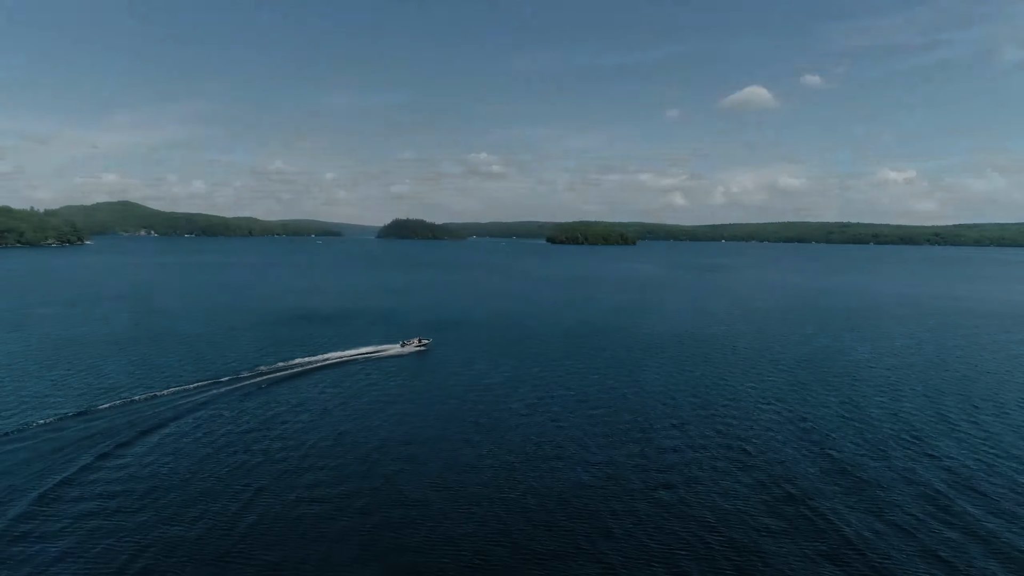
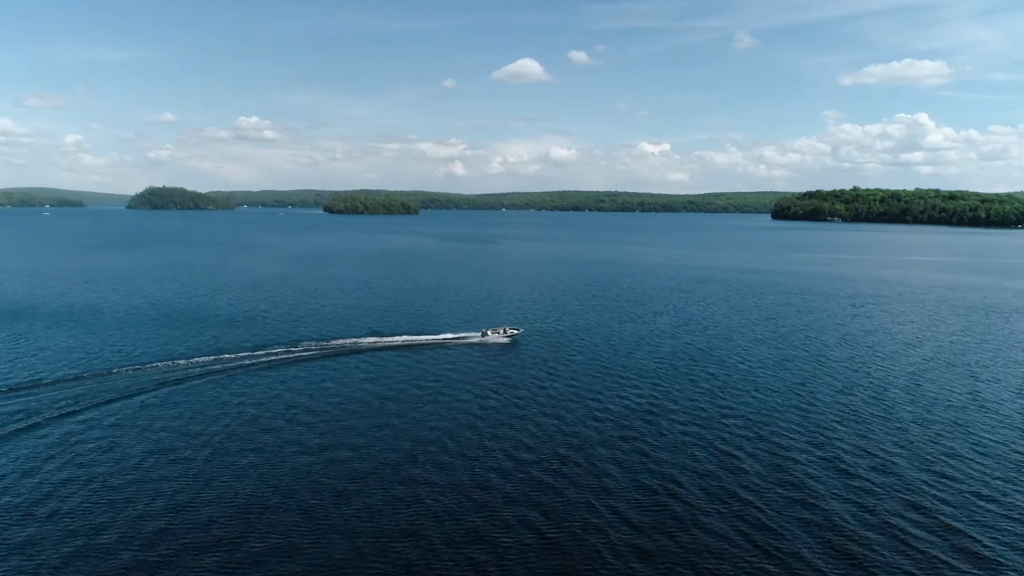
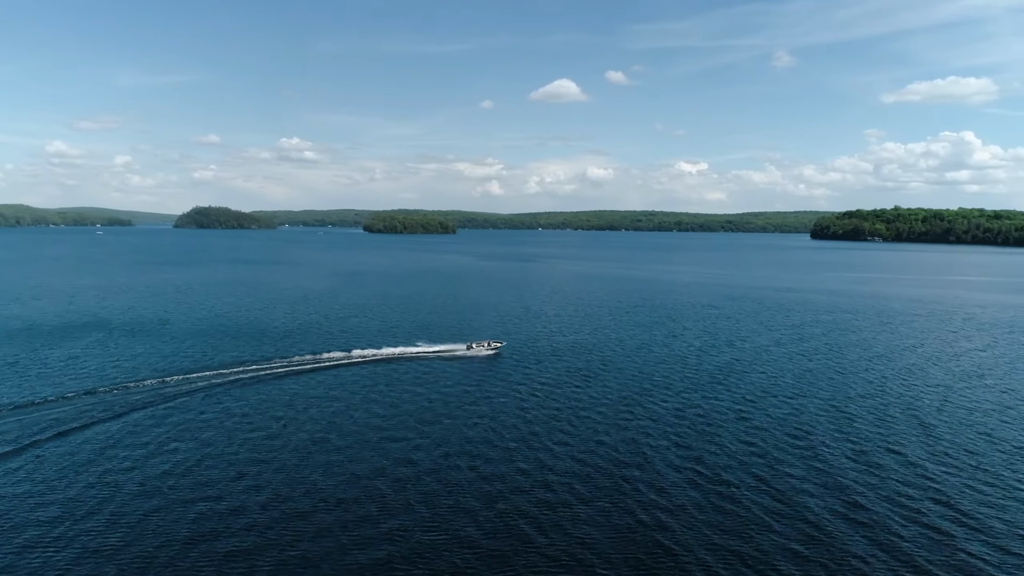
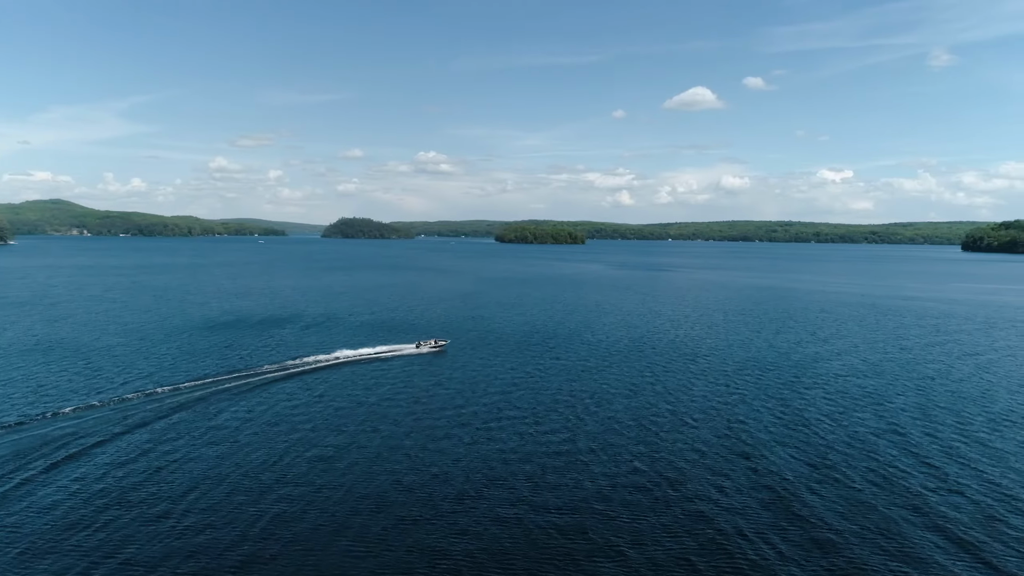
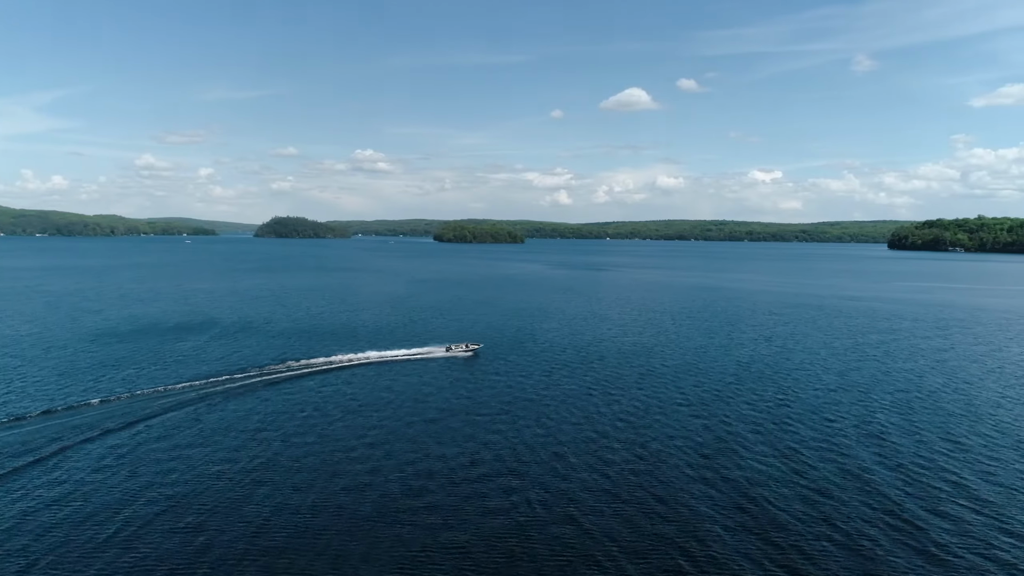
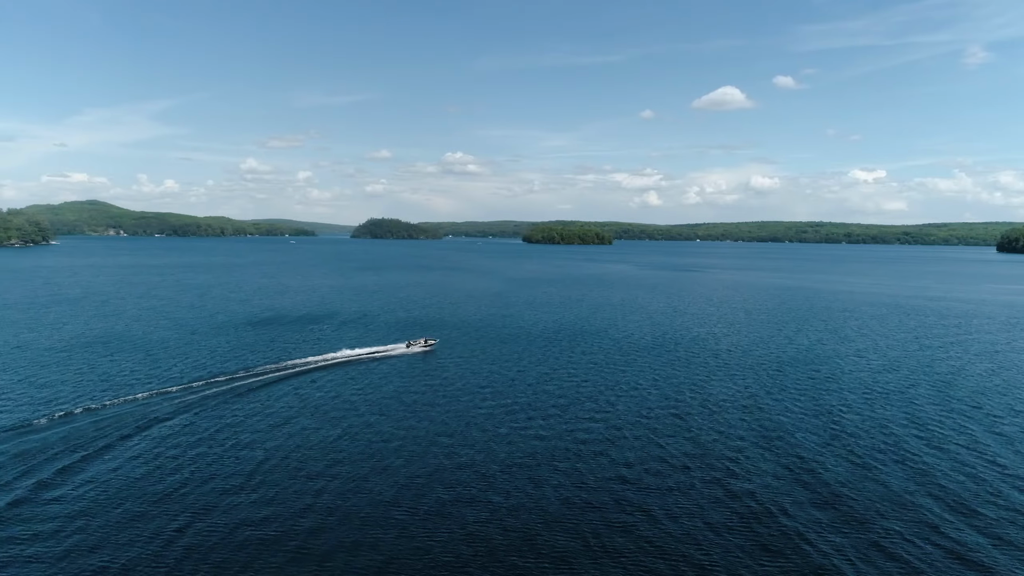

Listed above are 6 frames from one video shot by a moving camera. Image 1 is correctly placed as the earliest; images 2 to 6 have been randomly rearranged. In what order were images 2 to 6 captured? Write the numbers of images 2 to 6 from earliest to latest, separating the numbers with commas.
6, 4, 5, 3, 2
